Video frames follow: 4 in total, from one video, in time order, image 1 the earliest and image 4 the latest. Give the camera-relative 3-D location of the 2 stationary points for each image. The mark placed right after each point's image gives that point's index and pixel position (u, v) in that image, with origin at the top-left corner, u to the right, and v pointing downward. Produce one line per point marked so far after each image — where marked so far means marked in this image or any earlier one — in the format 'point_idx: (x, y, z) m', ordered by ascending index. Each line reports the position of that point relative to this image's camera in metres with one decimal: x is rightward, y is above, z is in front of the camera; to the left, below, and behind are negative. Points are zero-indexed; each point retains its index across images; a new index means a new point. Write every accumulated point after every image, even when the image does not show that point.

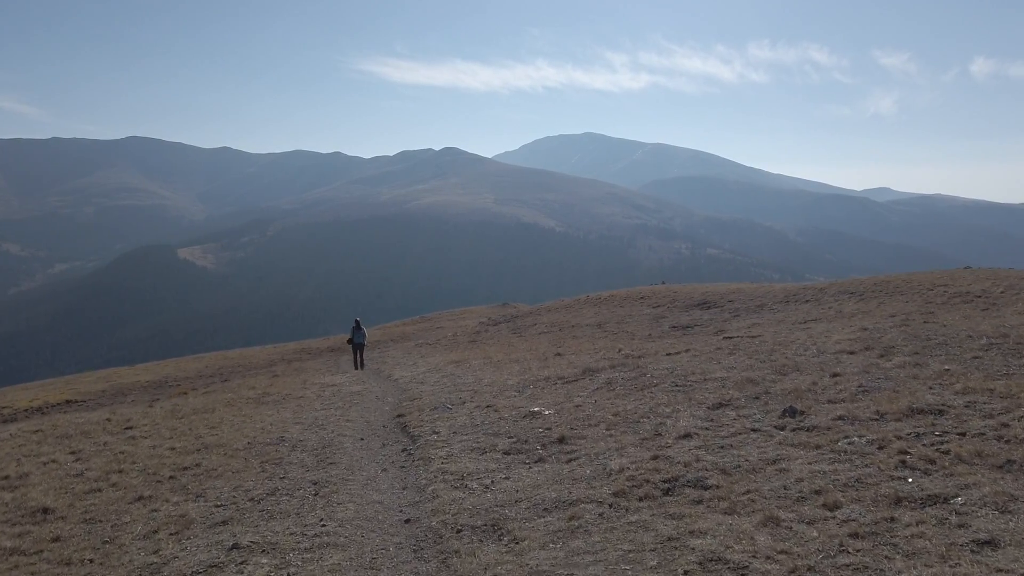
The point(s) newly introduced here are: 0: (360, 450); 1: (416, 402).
0: (-2.8, -3.0, +11.7) m
1: (-2.5, -3.1, +17.2) m
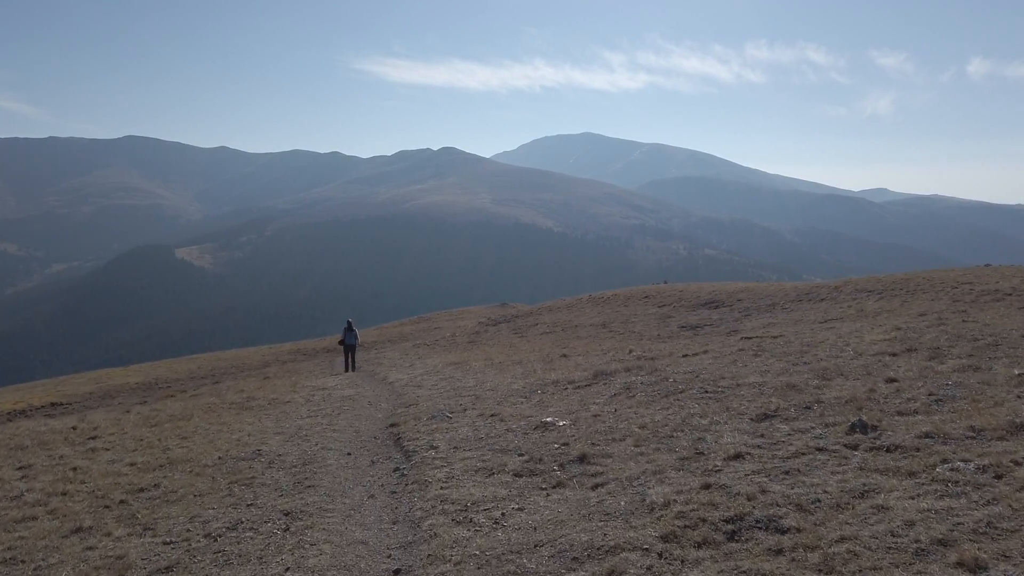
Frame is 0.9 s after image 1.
0: (-2.7, -2.9, +10.0) m
1: (-2.3, -3.0, +15.5) m
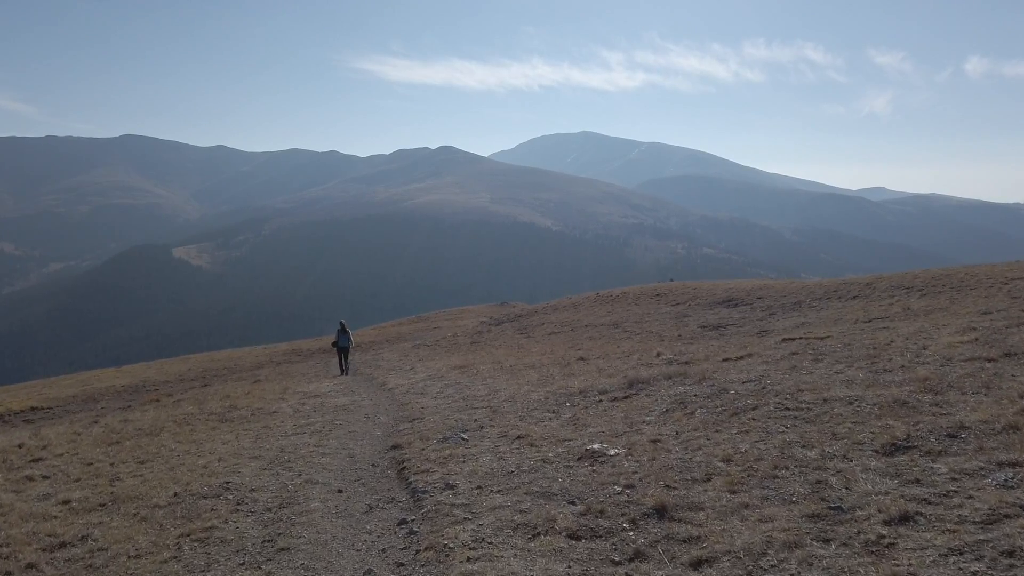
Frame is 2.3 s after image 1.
0: (-2.2, -2.7, +7.6) m
1: (-1.8, -2.8, +13.1) m
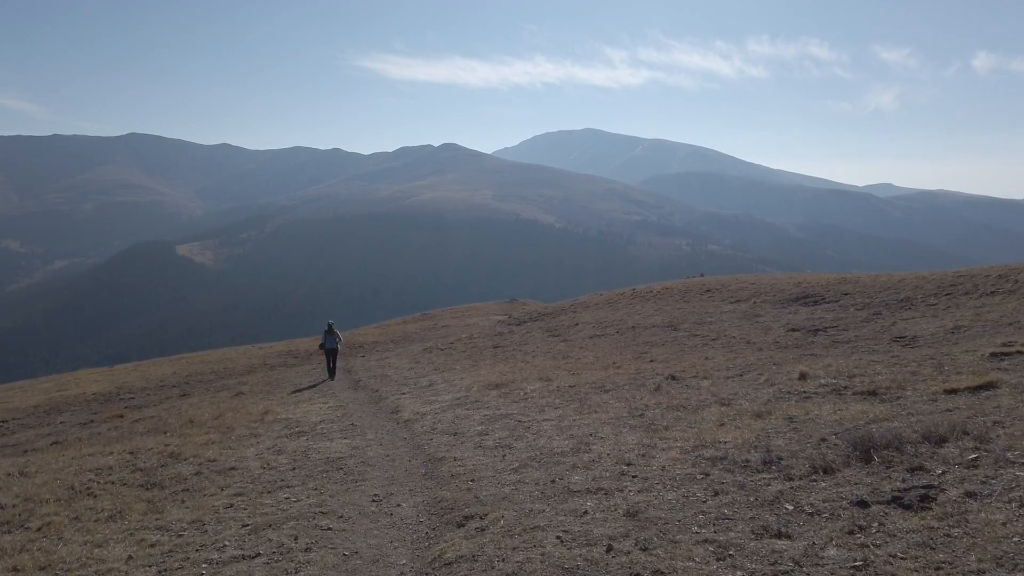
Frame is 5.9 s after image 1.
0: (-0.5, -2.6, +0.8) m
1: (-0.1, -2.6, +6.4) m
